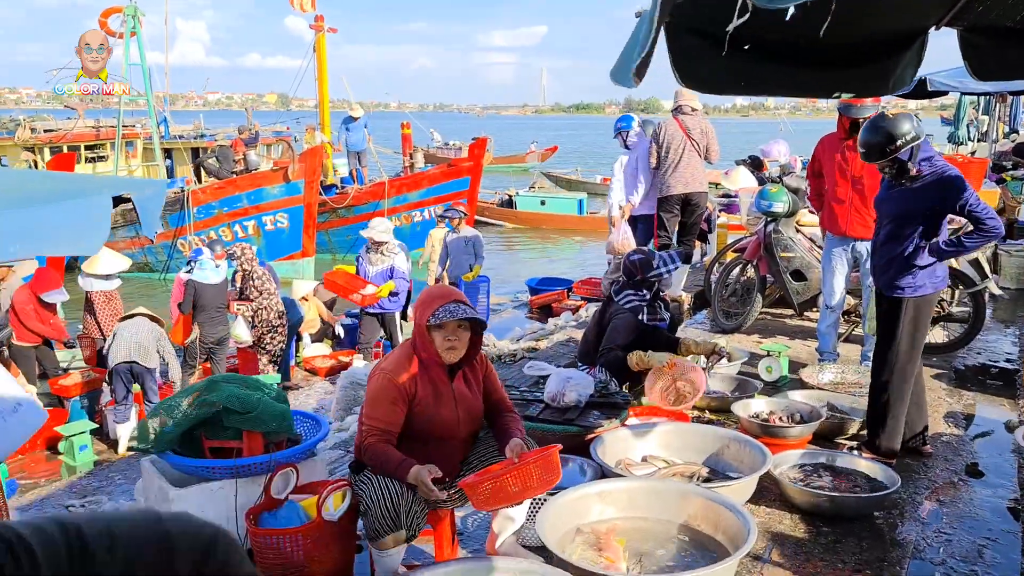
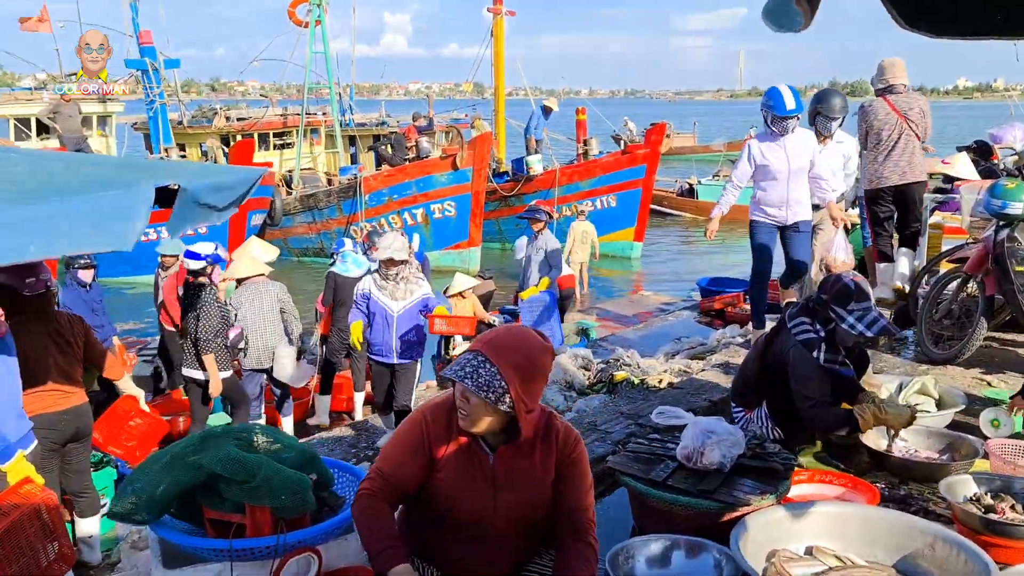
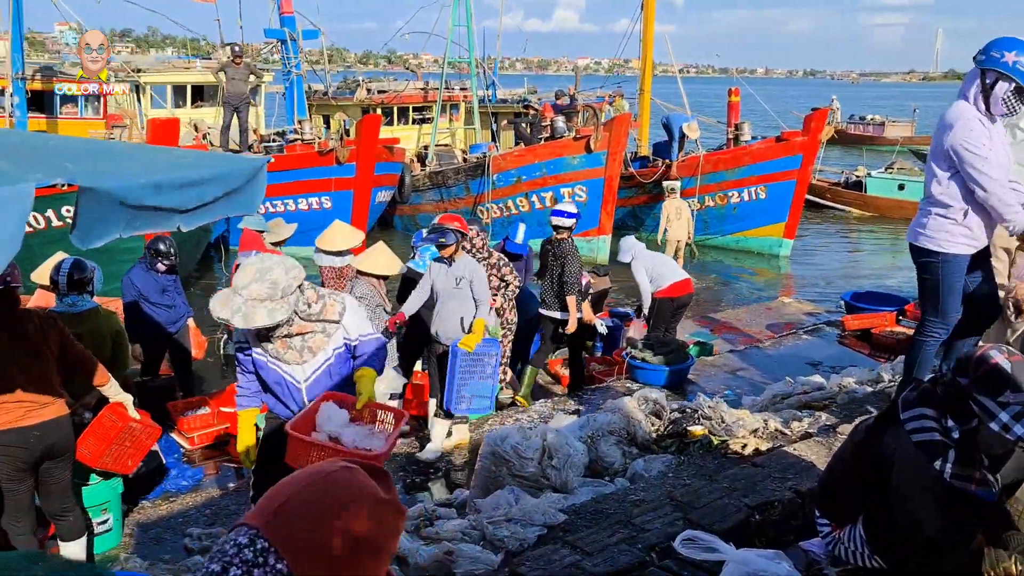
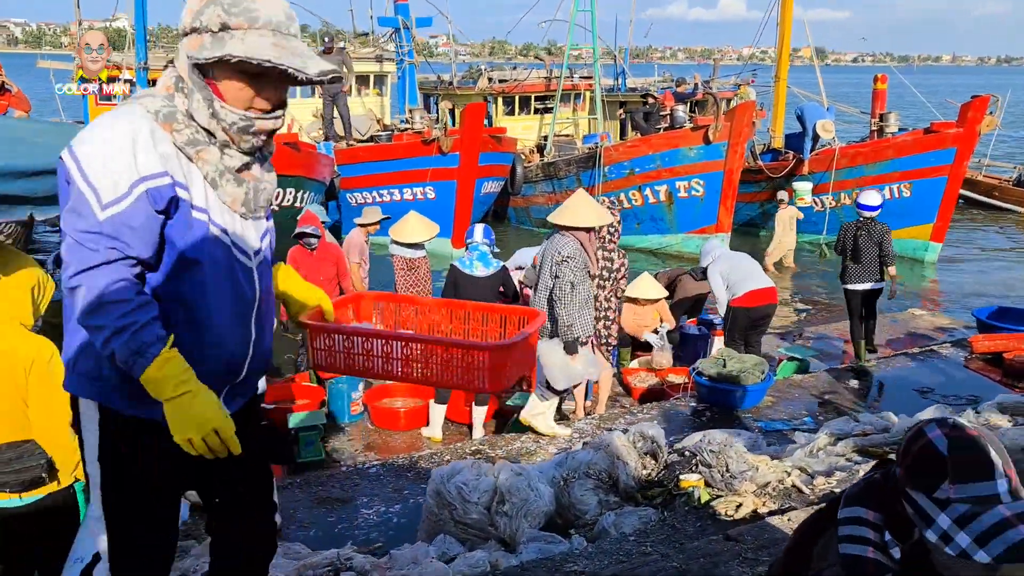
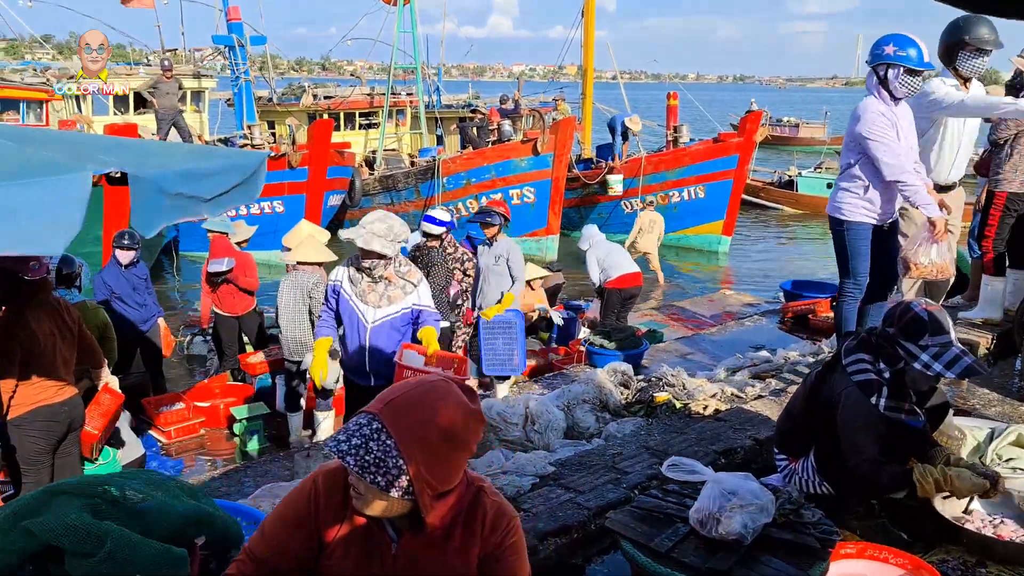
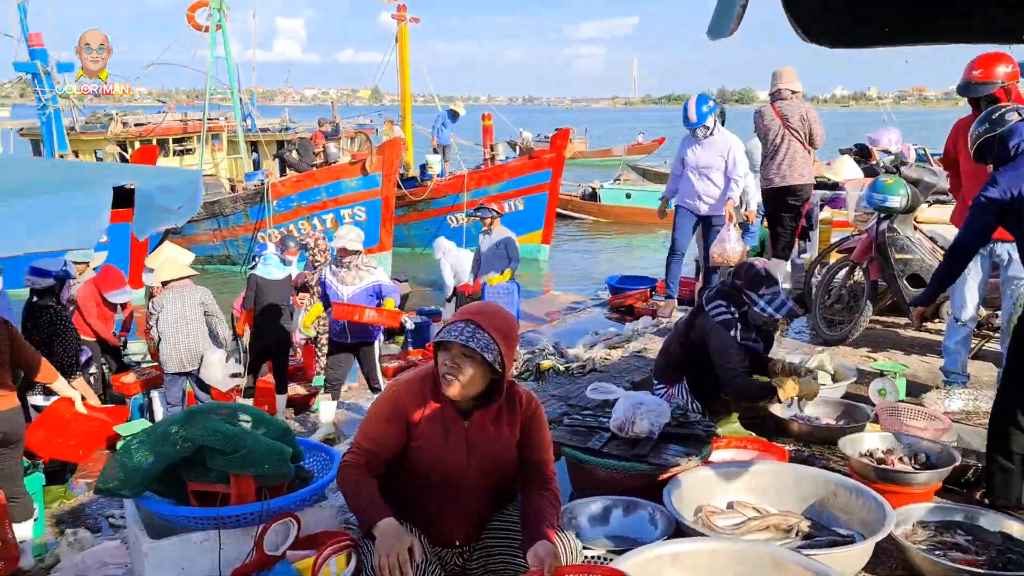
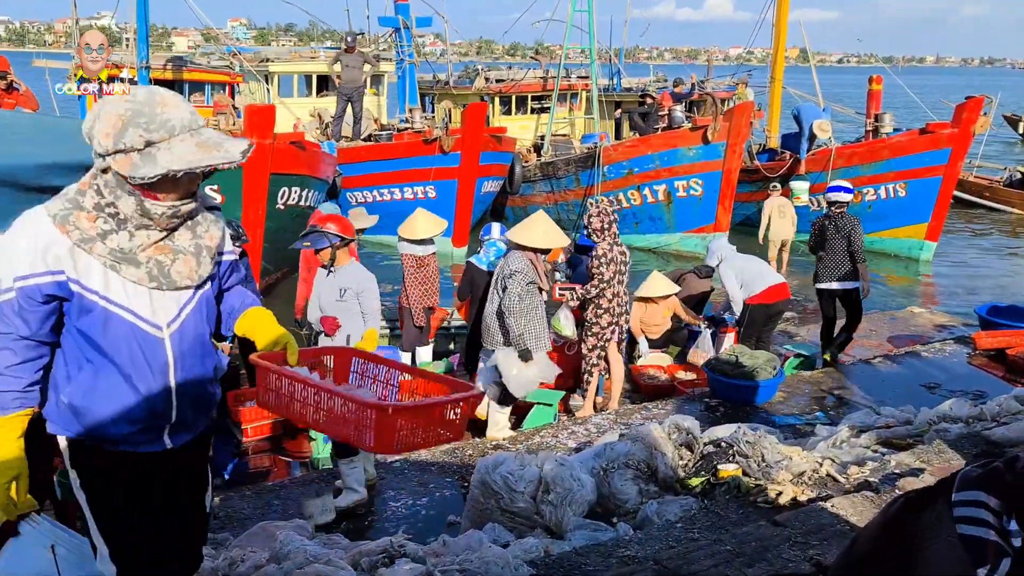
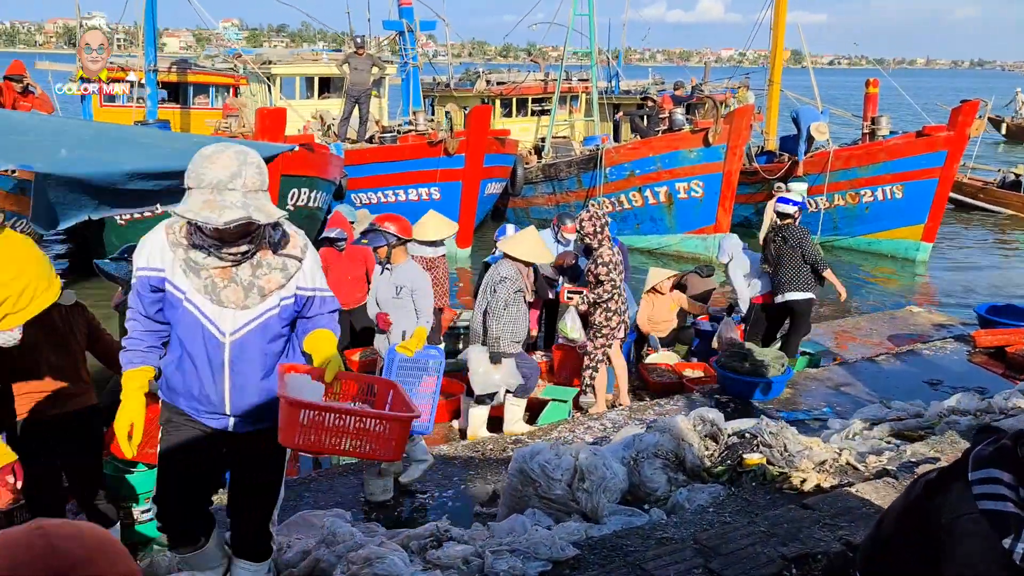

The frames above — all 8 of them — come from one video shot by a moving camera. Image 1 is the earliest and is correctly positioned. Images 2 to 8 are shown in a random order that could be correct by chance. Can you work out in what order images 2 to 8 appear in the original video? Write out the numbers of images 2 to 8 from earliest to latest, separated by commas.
6, 2, 5, 3, 8, 7, 4
